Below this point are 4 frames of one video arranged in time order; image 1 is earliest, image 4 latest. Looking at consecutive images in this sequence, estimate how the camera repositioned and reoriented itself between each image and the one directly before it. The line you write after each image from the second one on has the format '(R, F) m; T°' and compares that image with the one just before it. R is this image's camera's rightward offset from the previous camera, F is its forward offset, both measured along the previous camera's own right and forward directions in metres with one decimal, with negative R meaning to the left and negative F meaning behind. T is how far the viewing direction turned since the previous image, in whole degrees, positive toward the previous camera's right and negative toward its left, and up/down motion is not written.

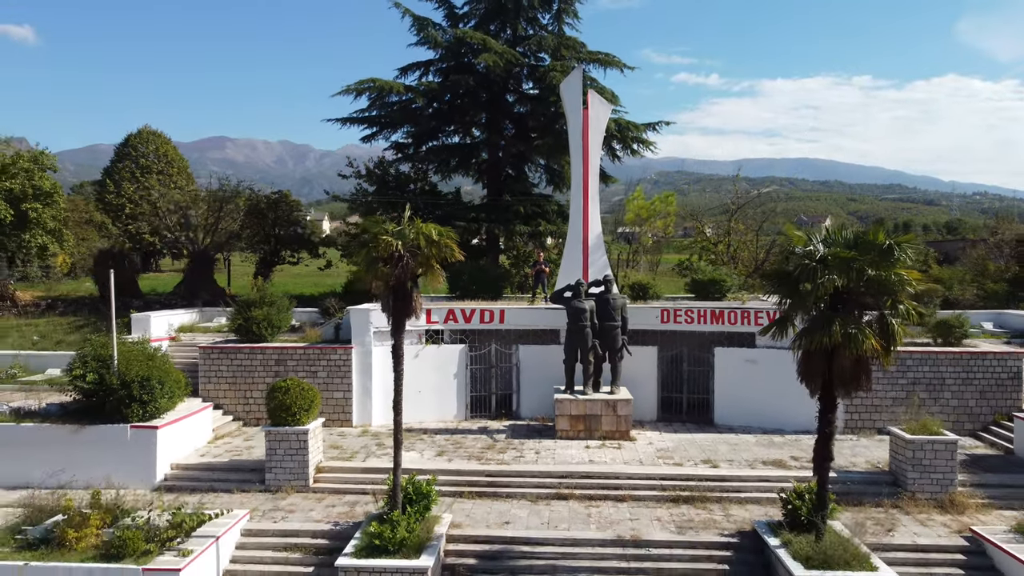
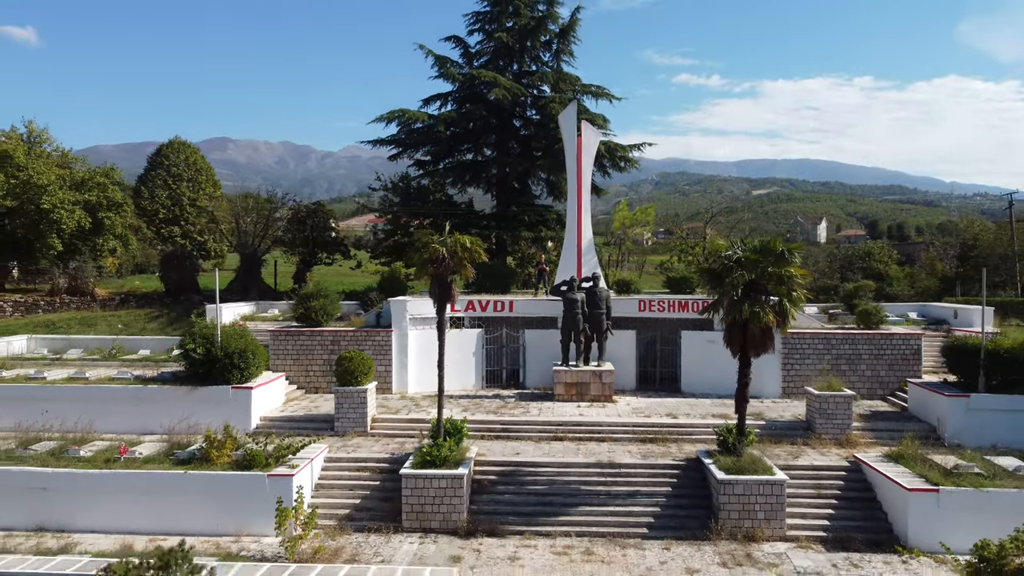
(-0.1, -2.5) m; 0°
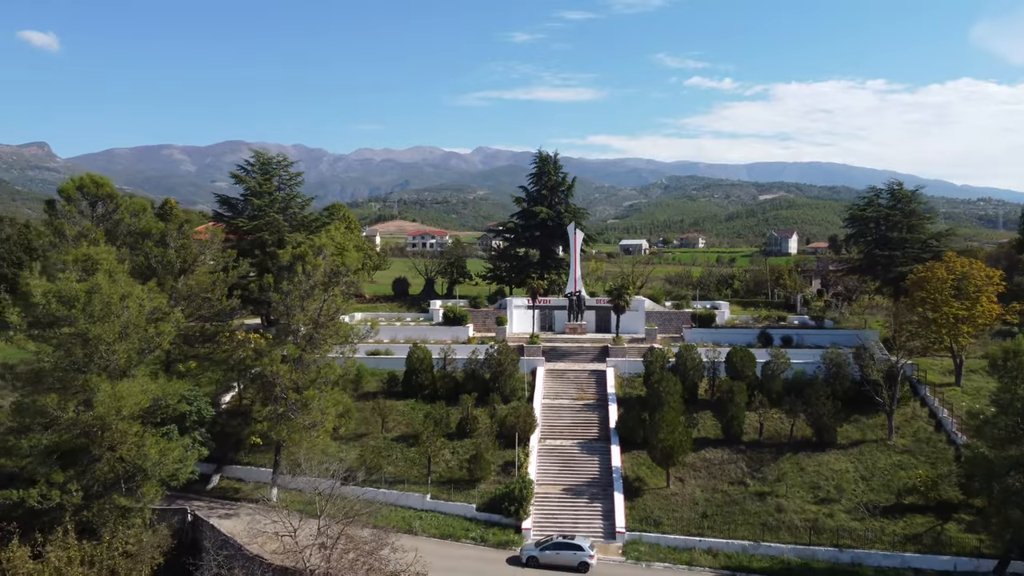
(-1.2, -22.3) m; -1°
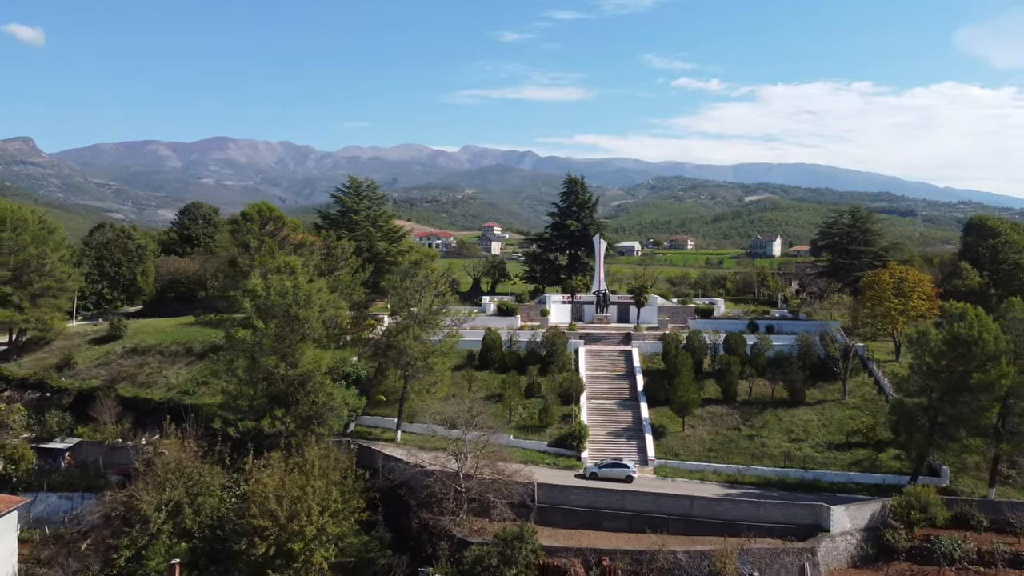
(-2.8, -8.5) m; +1°
